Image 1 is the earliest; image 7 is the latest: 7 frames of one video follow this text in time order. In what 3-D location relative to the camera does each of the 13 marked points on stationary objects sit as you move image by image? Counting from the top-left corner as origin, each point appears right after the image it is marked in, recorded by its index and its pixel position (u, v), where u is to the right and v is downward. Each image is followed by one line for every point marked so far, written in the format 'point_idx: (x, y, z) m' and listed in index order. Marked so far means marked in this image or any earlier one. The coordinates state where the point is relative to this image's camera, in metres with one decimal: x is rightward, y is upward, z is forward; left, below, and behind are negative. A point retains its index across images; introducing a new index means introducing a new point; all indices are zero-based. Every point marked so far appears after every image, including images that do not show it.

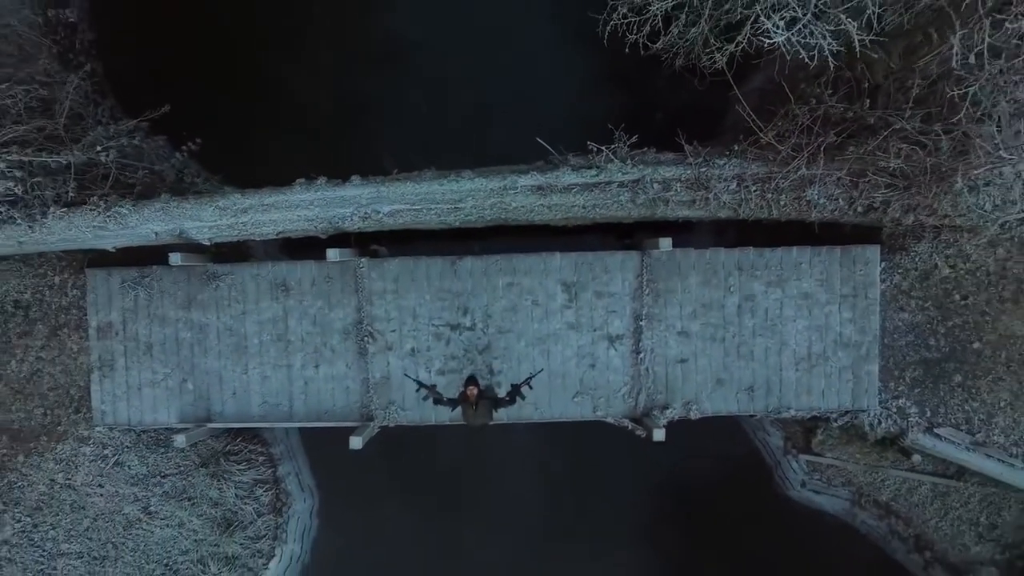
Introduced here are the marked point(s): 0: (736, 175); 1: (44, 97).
0: (+1.9, +0.9, +5.2) m
1: (-4.2, +1.7, +5.7) m
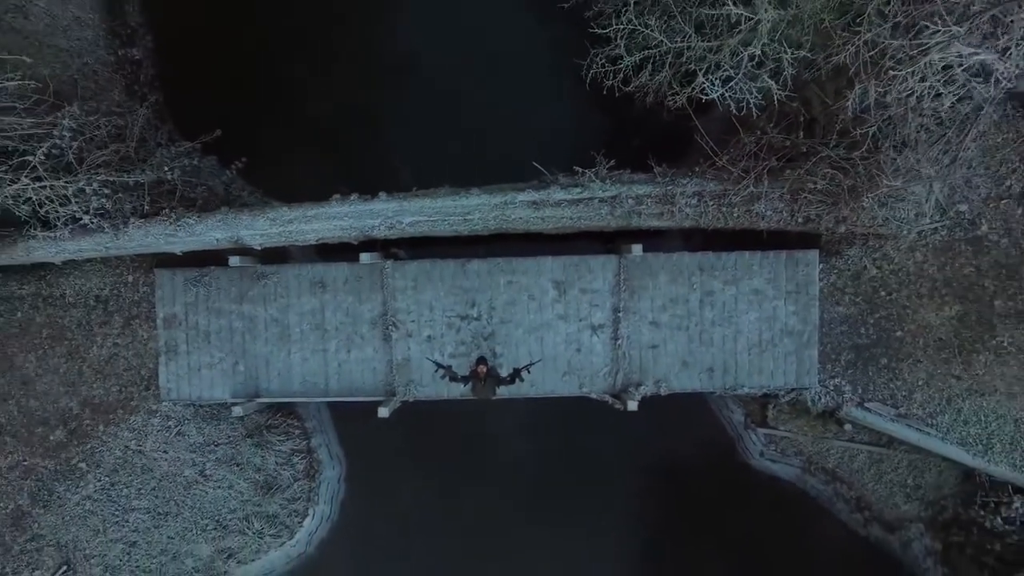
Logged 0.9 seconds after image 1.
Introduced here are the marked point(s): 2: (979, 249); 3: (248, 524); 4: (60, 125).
0: (+1.8, +1.0, +6.4) m
1: (-4.2, +1.8, +6.9) m
2: (+4.8, +0.4, +6.5) m
3: (-3.0, -2.7, +7.3) m
4: (-4.4, +1.6, +6.4) m
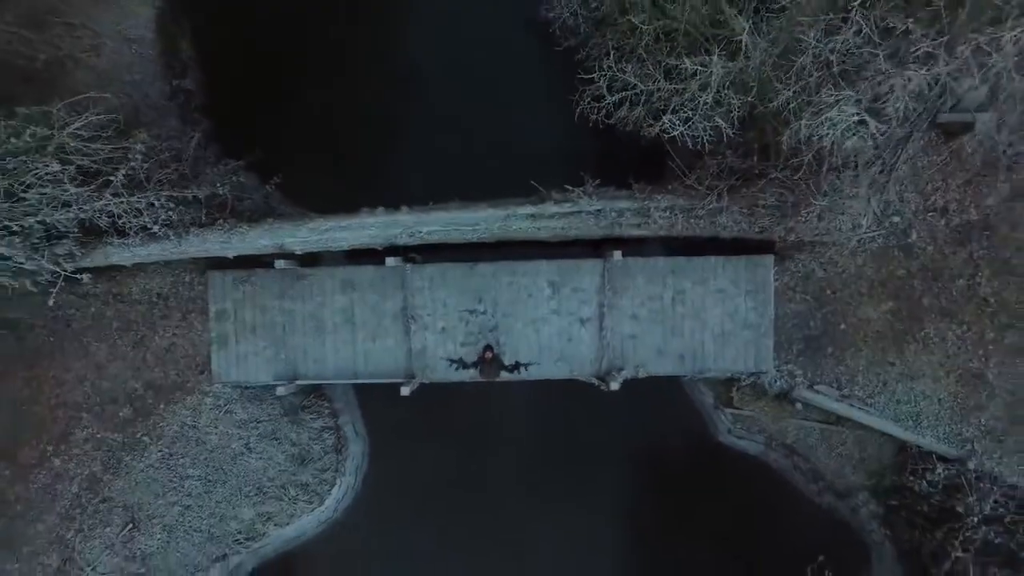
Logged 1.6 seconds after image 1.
0: (+1.9, +1.0, +7.5) m
1: (-4.2, +1.8, +8.0) m
2: (+4.8, +0.4, +7.7) m
3: (-3.0, -2.7, +8.5) m
4: (-4.4, +1.6, +7.5) m
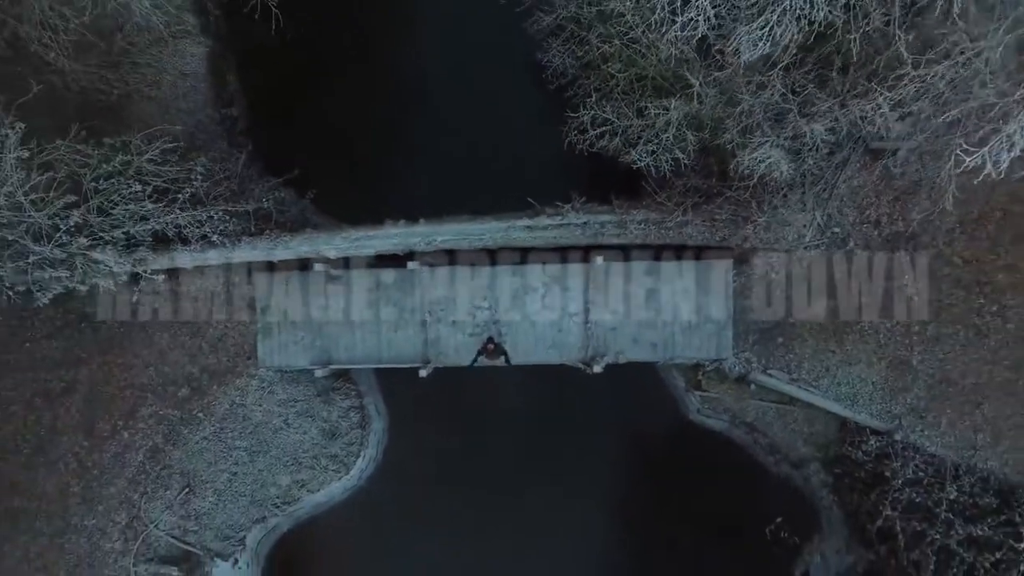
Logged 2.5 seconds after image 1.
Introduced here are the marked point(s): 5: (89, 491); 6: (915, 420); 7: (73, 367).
0: (+1.9, +1.0, +9.0) m
1: (-4.2, +1.8, +9.5) m
2: (+4.8, +0.4, +9.1) m
3: (-3.0, -2.7, +9.9) m
4: (-4.4, +1.7, +9.0) m
5: (-6.3, -3.0, +9.5) m
6: (+5.8, -1.9, +9.1) m
7: (-6.4, -1.1, +9.4) m
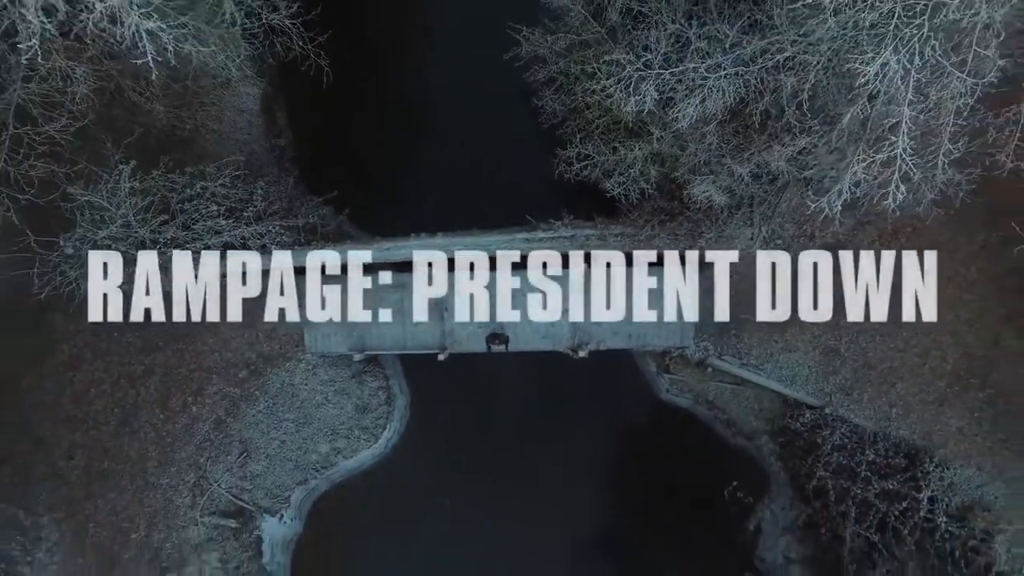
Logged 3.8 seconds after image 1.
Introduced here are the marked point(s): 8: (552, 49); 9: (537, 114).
0: (+1.9, +0.9, +11.0) m
1: (-4.2, +1.8, +11.5) m
2: (+4.8, +0.4, +11.2) m
3: (-3.0, -2.7, +12.0) m
4: (-4.4, +1.7, +11.0) m
5: (-6.3, -3.0, +11.5) m
6: (+5.8, -1.9, +11.2) m
7: (-6.4, -1.1, +11.4) m
8: (+0.7, +3.9, +10.7) m
9: (+0.4, +3.0, +11.4) m
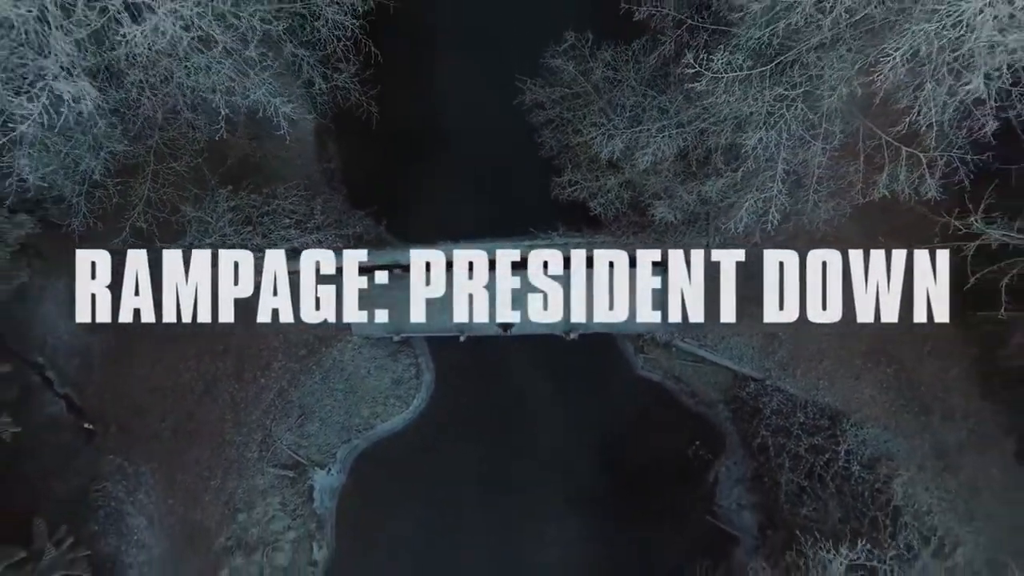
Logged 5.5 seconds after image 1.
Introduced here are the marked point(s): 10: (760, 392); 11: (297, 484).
0: (+2.0, +1.0, +13.9) m
1: (-4.0, +1.9, +14.4) m
2: (+4.9, +0.4, +14.1) m
3: (-2.9, -2.6, +14.8) m
4: (-4.2, +1.7, +13.9) m
5: (-6.1, -2.9, +14.4) m
6: (+5.9, -1.8, +14.0) m
7: (-6.3, -1.0, +14.3) m
8: (+0.8, +4.0, +13.6) m
9: (+0.6, +3.1, +14.3) m
10: (+5.5, -2.3, +14.0) m
11: (-4.9, -4.5, +14.7) m
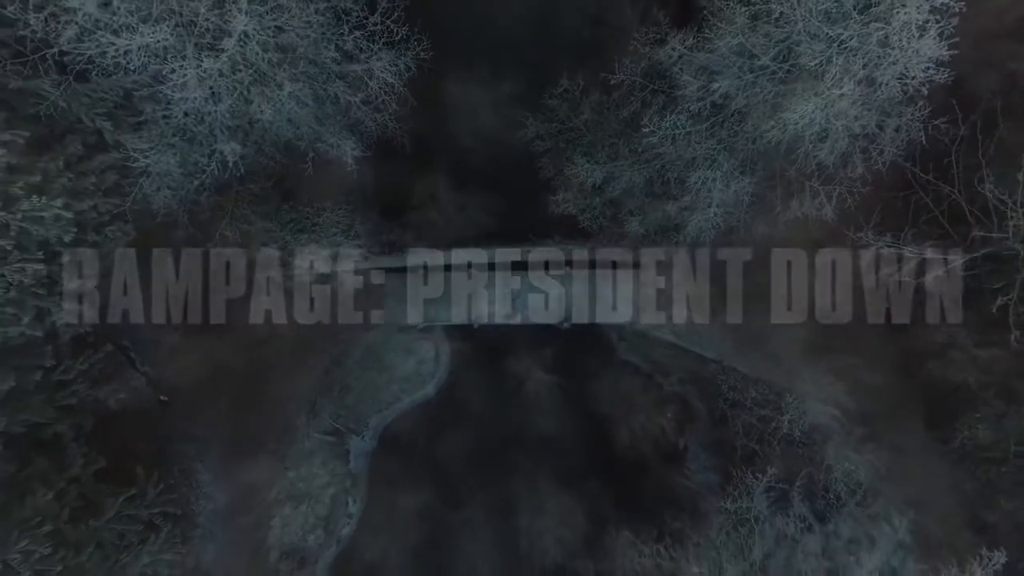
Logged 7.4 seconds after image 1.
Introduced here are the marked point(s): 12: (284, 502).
0: (+2.1, +1.1, +16.8) m
1: (-3.9, +2.0, +17.4) m
2: (+5.0, +0.5, +17.0) m
3: (-2.8, -2.5, +17.8) m
4: (-4.1, +1.8, +16.9) m
5: (-6.1, -2.8, +17.4) m
6: (+6.0, -1.8, +17.0) m
7: (-6.2, -0.9, +17.3) m
8: (+1.0, +4.1, +16.5) m
9: (+0.7, +3.2, +17.2) m
10: (+5.6, -2.3, +17.0) m
11: (-4.8, -4.4, +17.6) m
12: (-6.1, -5.7, +17.1) m
